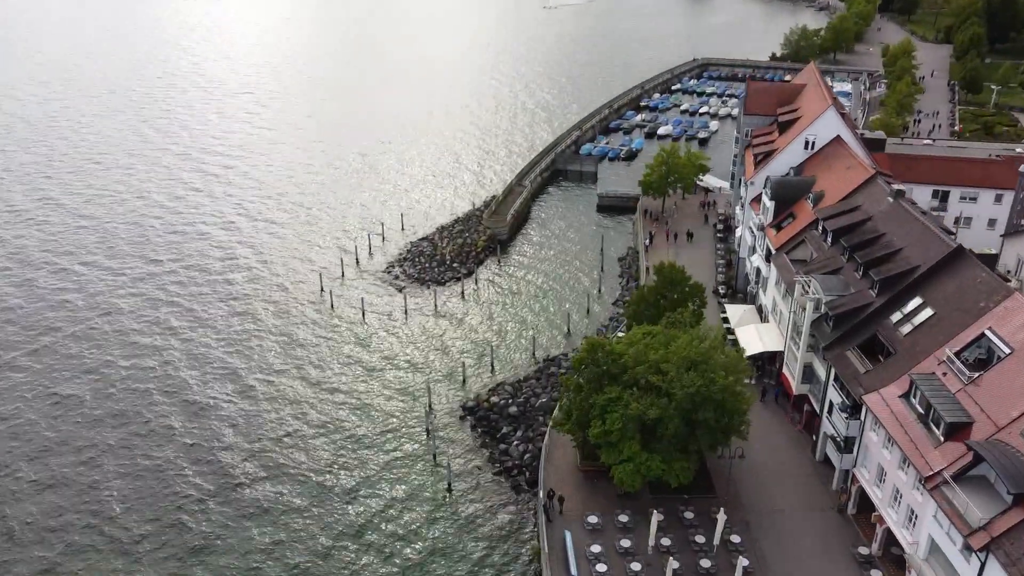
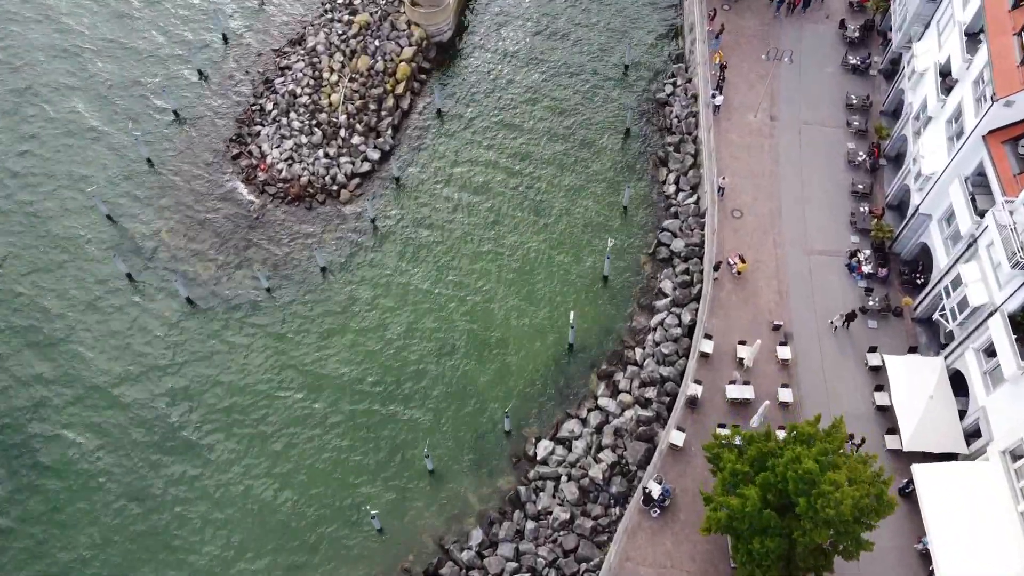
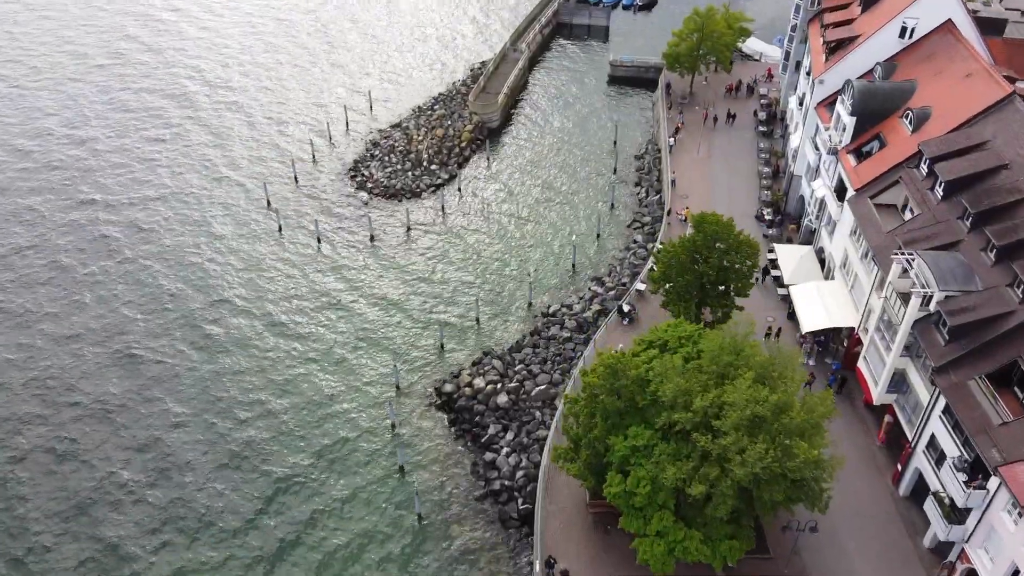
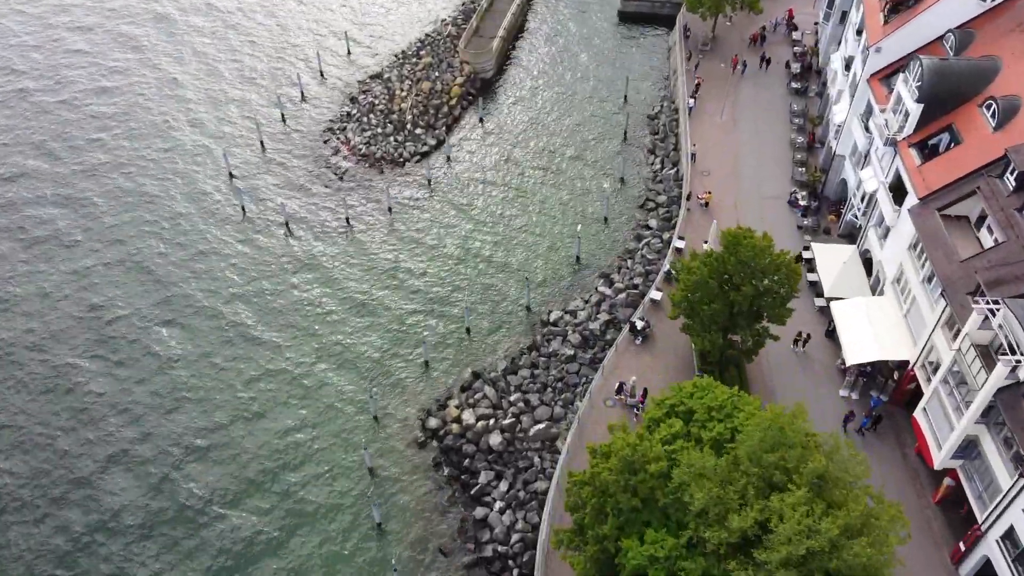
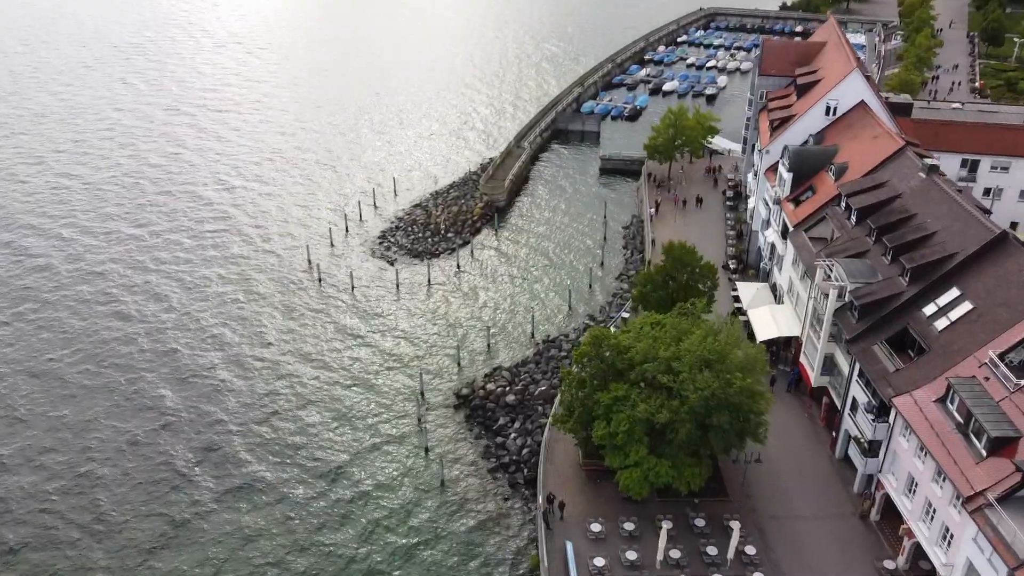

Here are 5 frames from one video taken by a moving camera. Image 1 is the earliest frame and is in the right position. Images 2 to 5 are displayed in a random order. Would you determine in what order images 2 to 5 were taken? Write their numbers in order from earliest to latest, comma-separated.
5, 3, 4, 2
